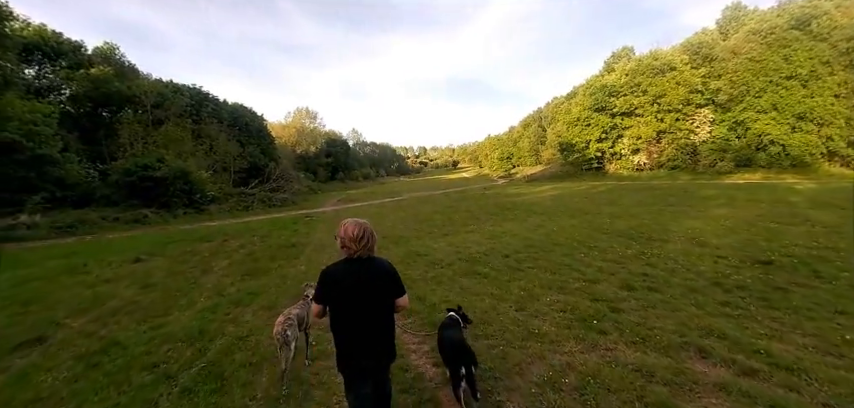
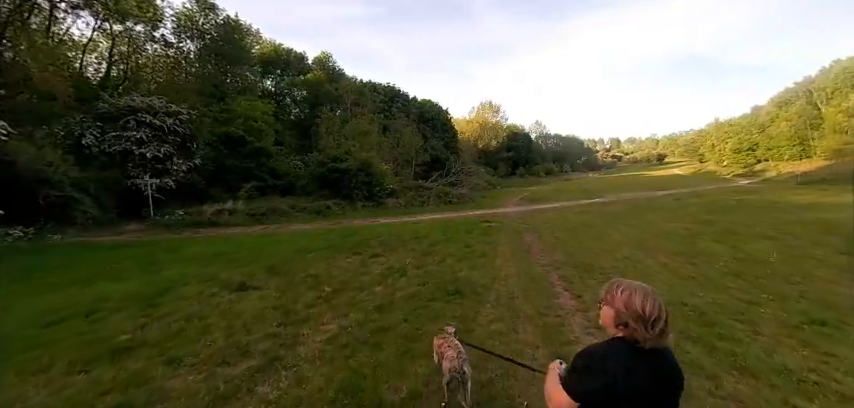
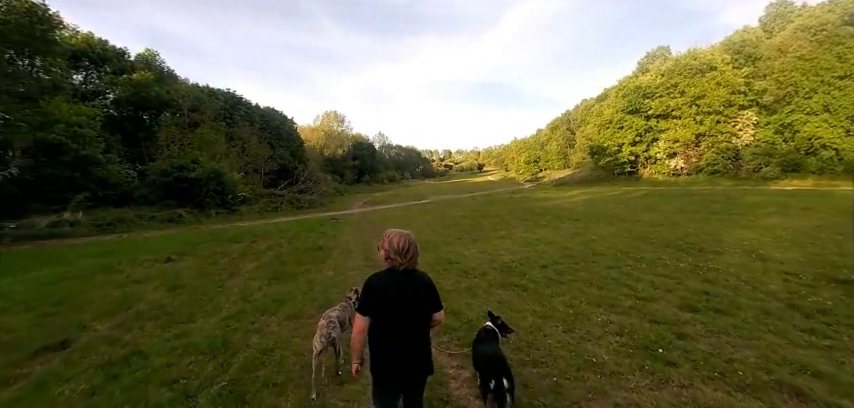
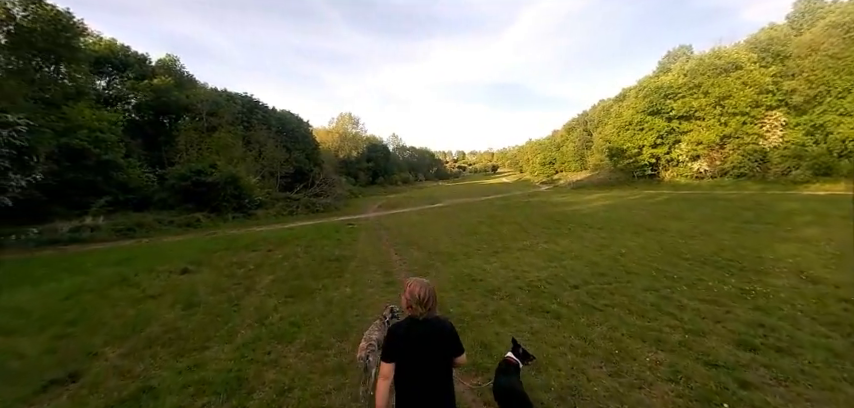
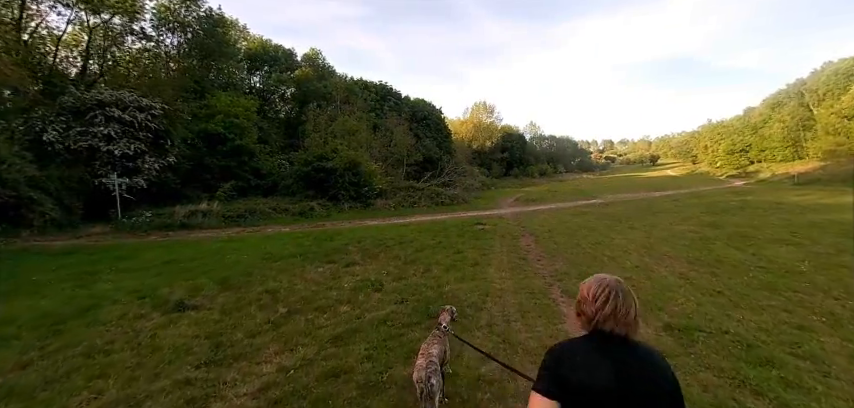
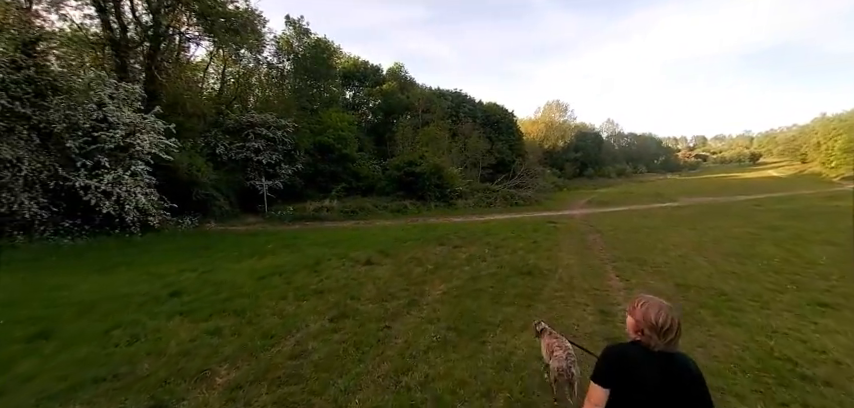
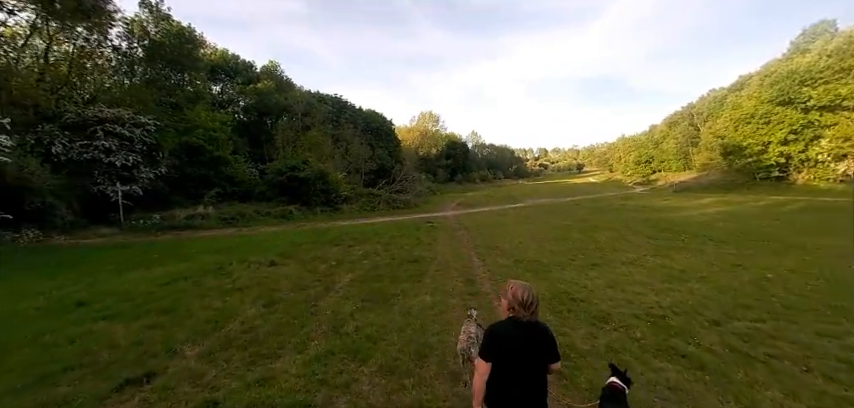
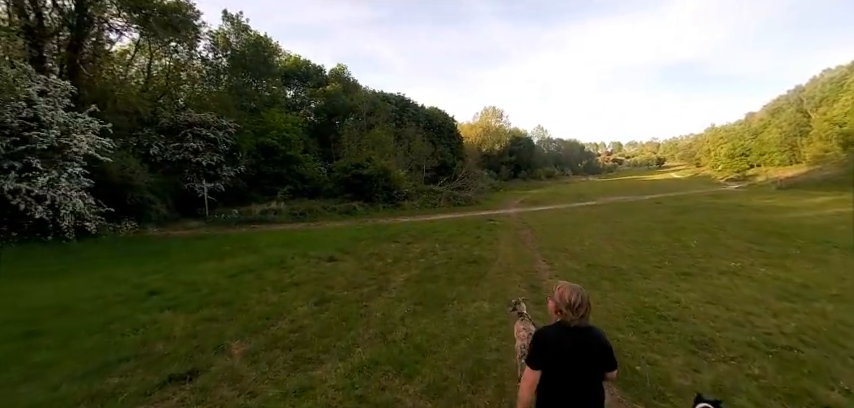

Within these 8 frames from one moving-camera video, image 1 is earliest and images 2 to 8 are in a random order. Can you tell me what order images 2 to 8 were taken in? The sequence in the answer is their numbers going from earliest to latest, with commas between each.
3, 4, 7, 8, 6, 2, 5
